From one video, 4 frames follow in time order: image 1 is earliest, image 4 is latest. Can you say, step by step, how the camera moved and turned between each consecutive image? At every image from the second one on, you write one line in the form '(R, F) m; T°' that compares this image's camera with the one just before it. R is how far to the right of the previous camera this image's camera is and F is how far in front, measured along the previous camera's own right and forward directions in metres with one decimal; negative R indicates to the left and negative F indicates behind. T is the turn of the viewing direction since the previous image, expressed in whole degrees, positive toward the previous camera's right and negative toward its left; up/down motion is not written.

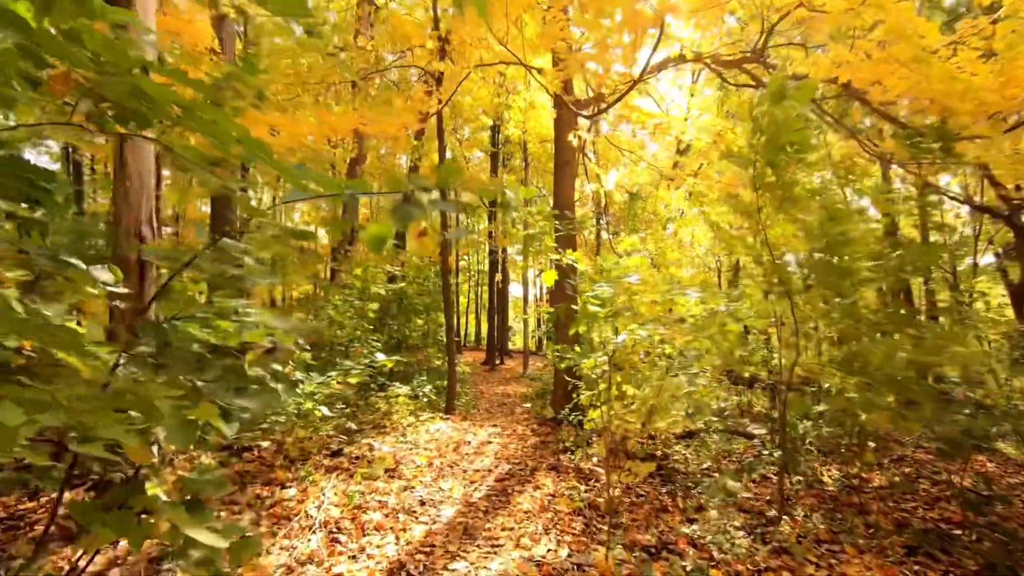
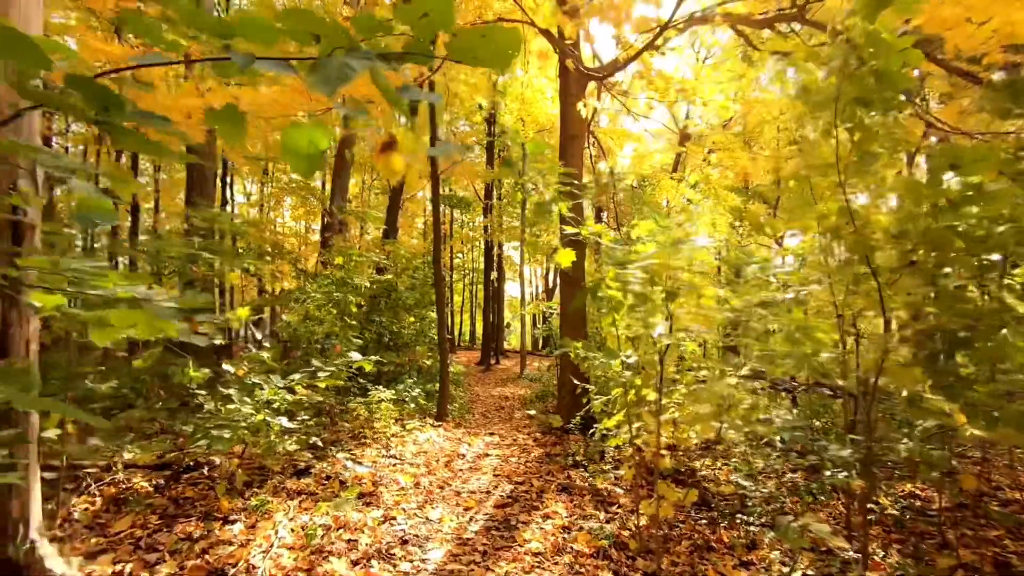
(-0.1, +0.8) m; +1°
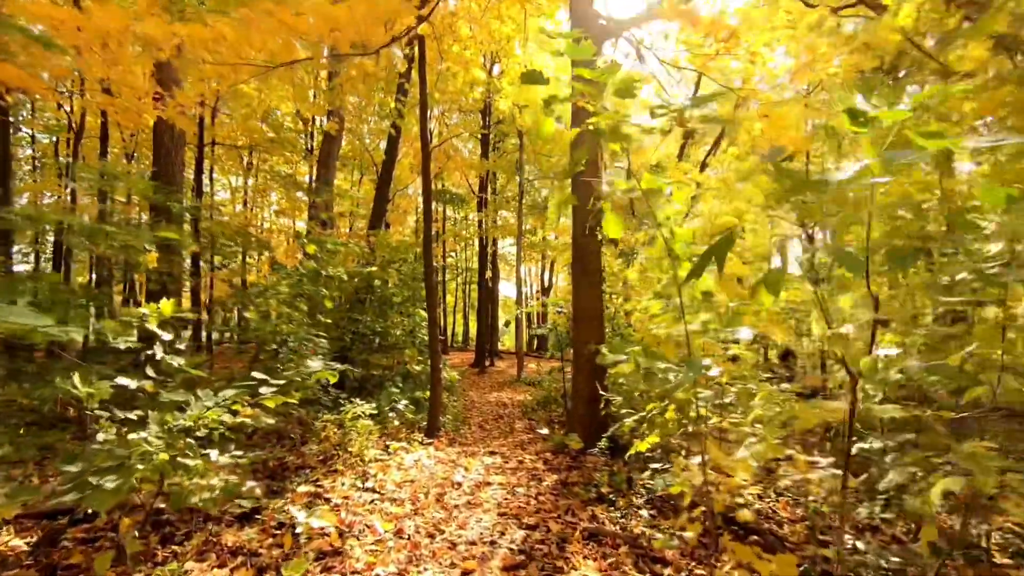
(-0.1, +0.9) m; +1°
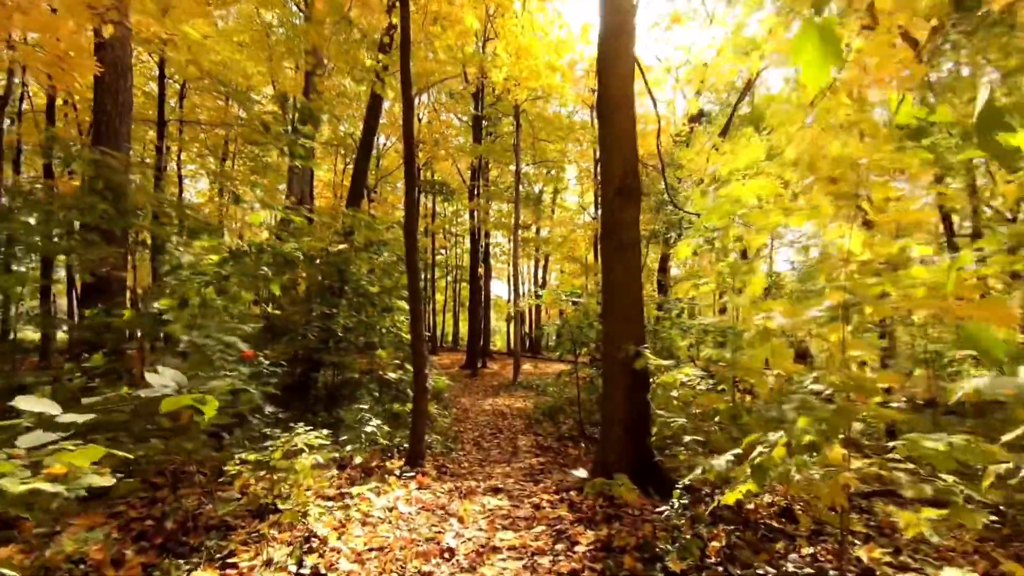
(-0.1, +1.3) m; +1°
